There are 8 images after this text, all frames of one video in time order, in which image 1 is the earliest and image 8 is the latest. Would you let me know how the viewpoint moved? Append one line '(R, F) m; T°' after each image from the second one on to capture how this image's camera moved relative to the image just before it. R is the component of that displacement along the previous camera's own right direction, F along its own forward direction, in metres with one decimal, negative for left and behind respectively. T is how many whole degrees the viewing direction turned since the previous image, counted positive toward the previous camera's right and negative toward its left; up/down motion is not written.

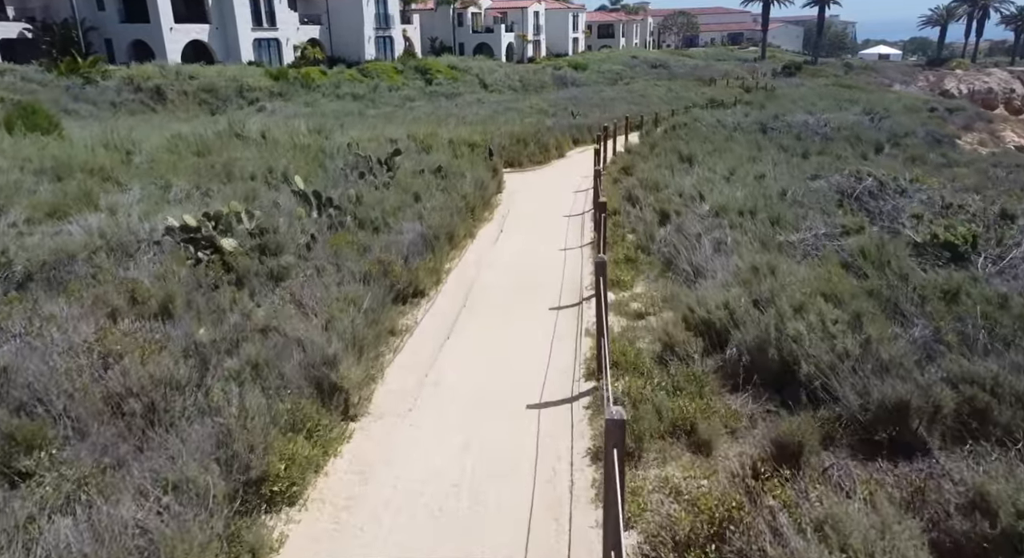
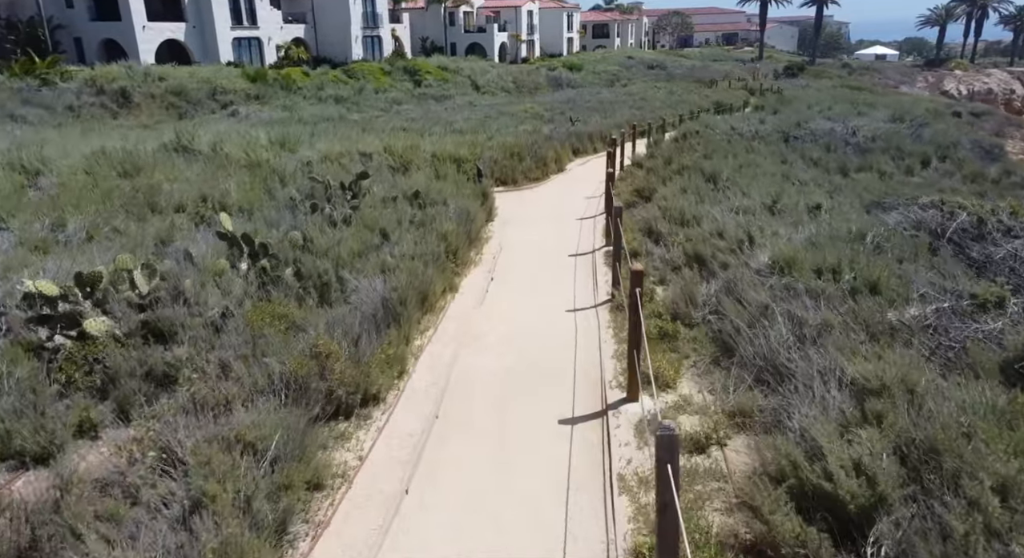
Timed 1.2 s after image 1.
(0.0, +2.5) m; 0°
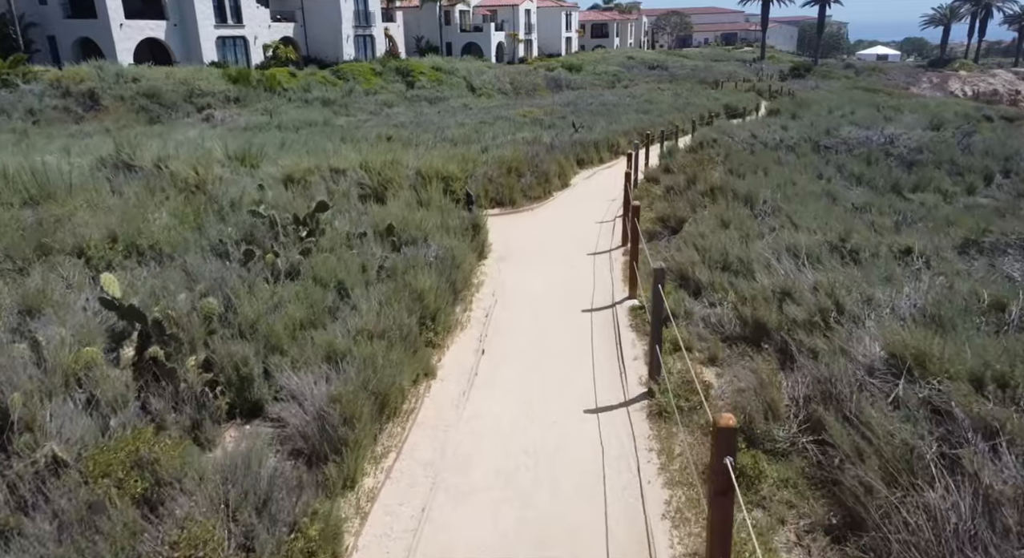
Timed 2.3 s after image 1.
(0.0, +2.3) m; 0°
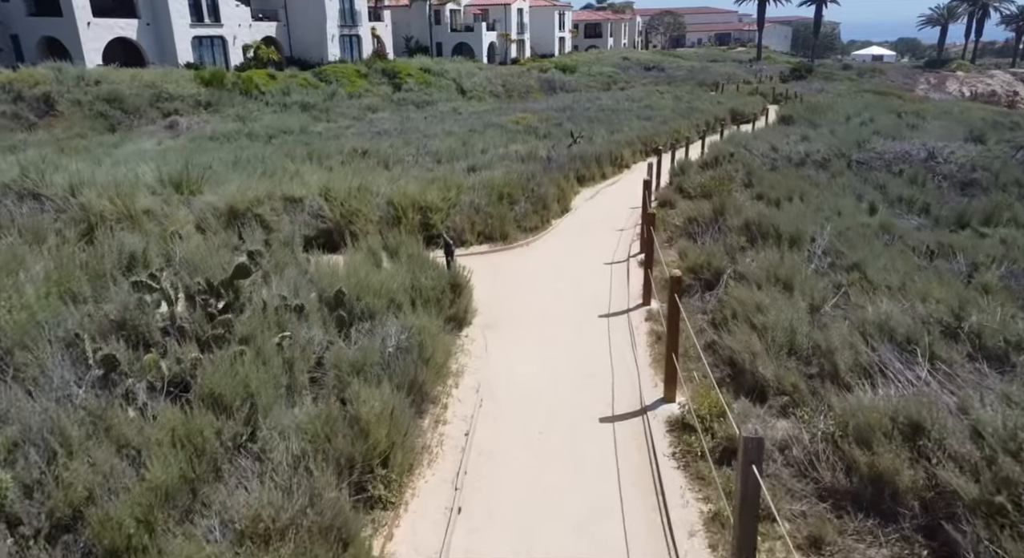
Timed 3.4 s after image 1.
(0.0, +2.4) m; +1°
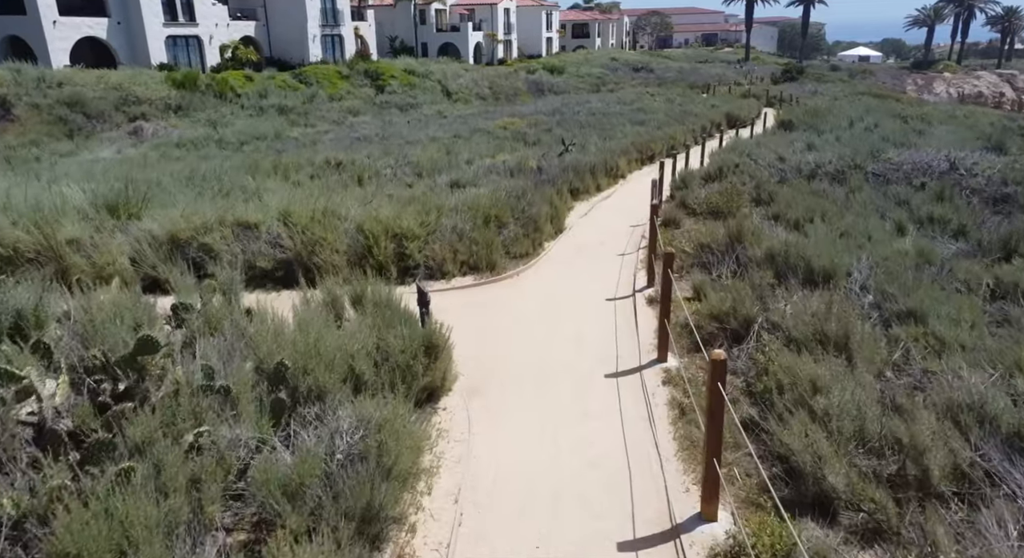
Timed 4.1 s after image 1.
(0.0, +1.5) m; +1°
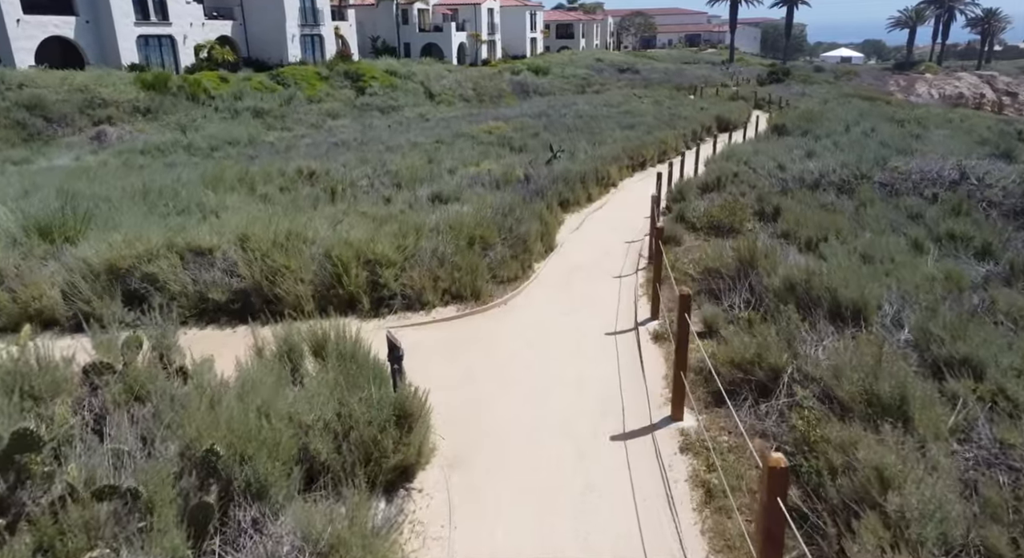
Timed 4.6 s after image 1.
(0.0, +1.1) m; +1°
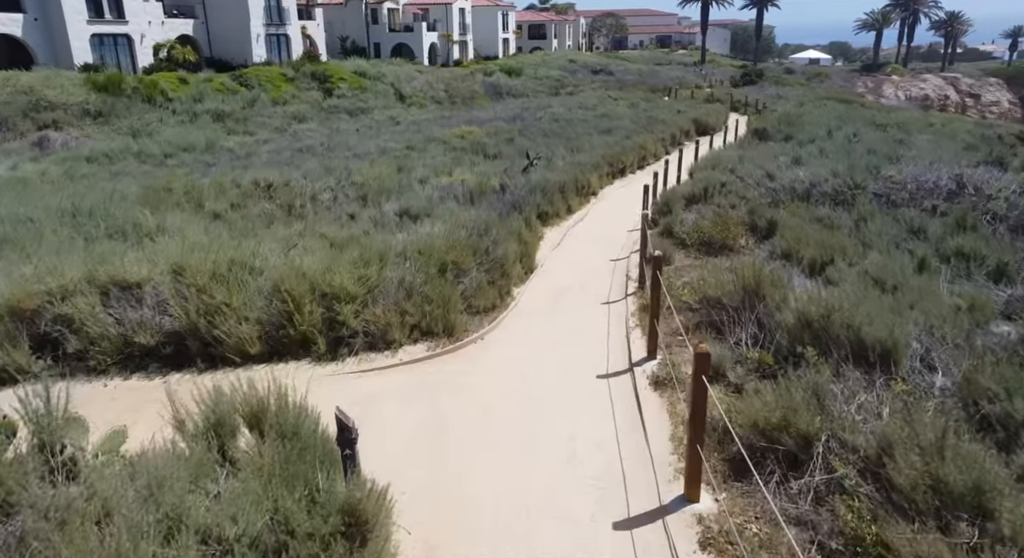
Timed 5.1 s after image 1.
(0.0, +1.1) m; +2°
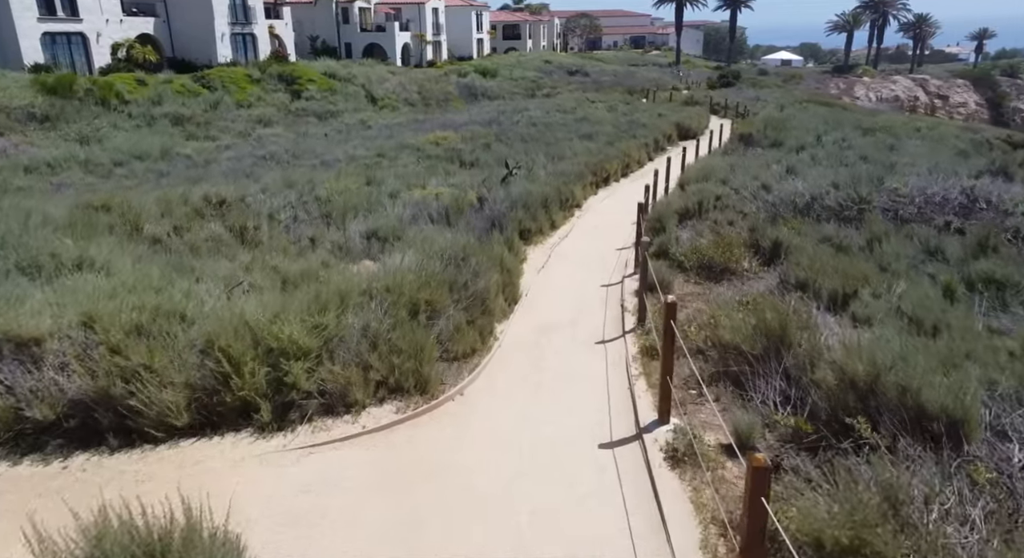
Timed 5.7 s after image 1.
(-0.1, +1.3) m; +2°
